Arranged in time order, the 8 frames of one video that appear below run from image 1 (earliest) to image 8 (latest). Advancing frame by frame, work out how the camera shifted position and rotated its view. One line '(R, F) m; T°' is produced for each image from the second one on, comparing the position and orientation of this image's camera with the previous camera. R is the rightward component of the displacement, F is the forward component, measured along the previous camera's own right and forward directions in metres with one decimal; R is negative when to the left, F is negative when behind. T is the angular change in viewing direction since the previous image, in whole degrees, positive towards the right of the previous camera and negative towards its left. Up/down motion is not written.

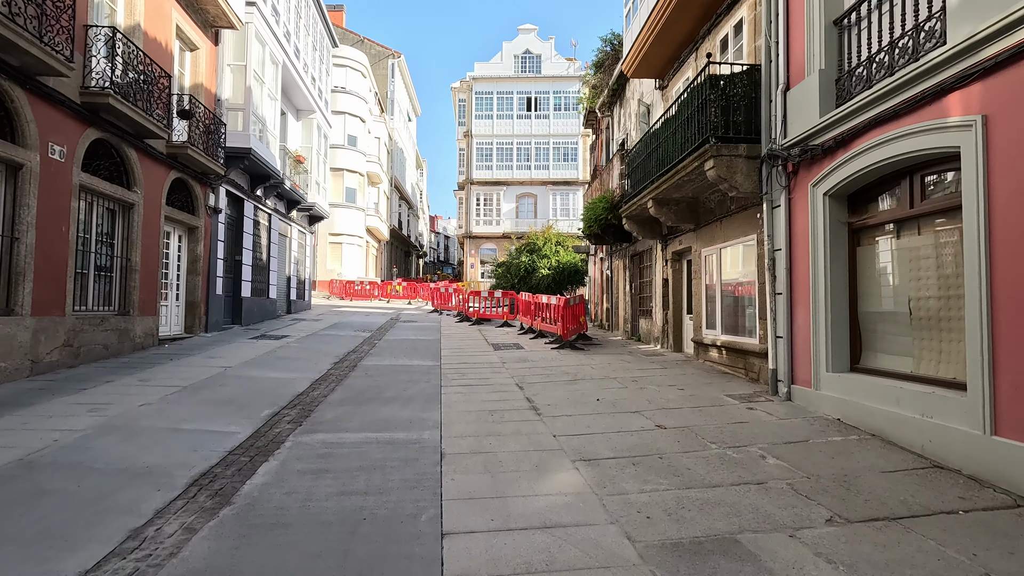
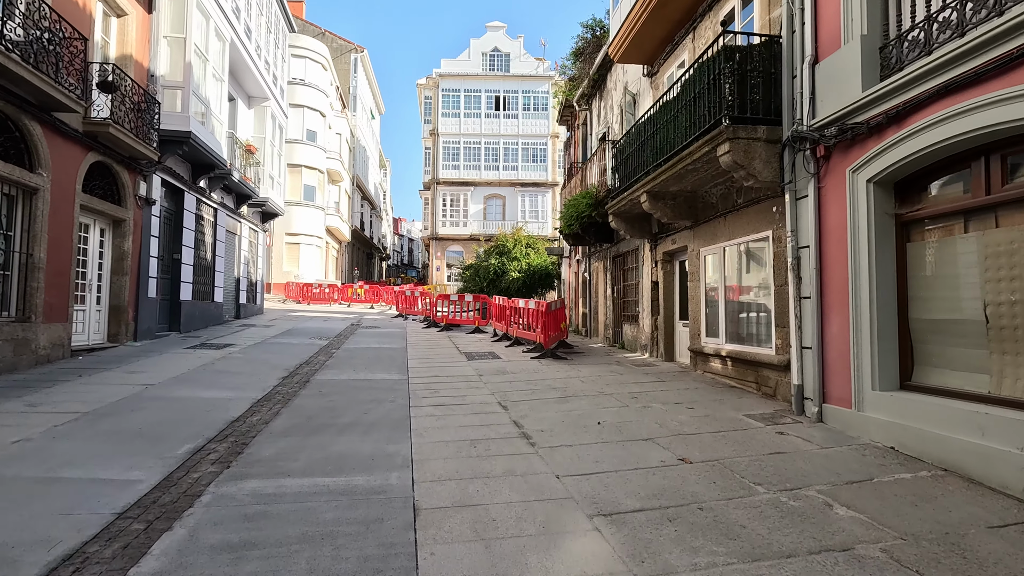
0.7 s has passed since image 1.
(-0.2, +1.1) m; +4°
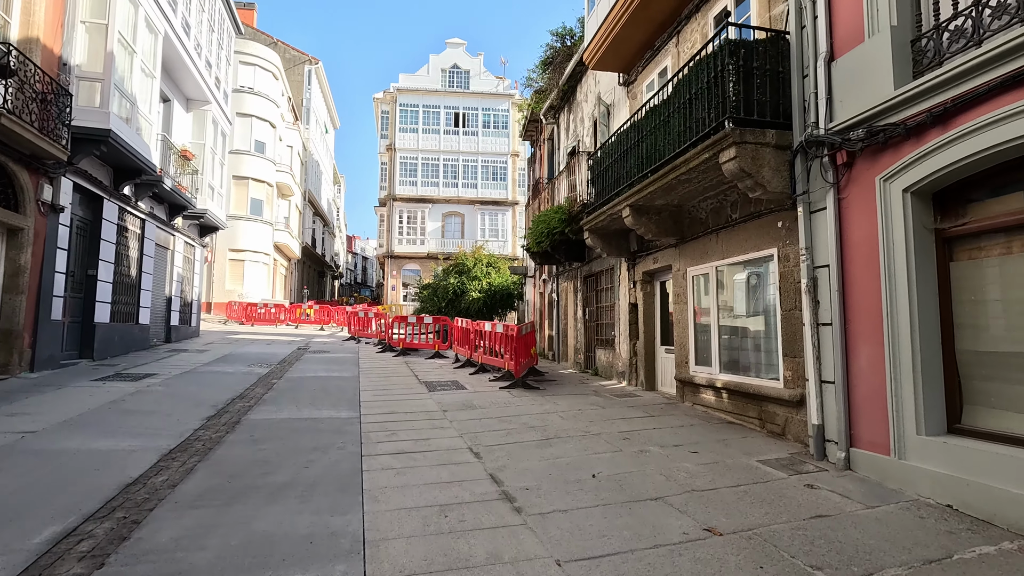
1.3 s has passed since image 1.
(-0.2, +0.9) m; +5°
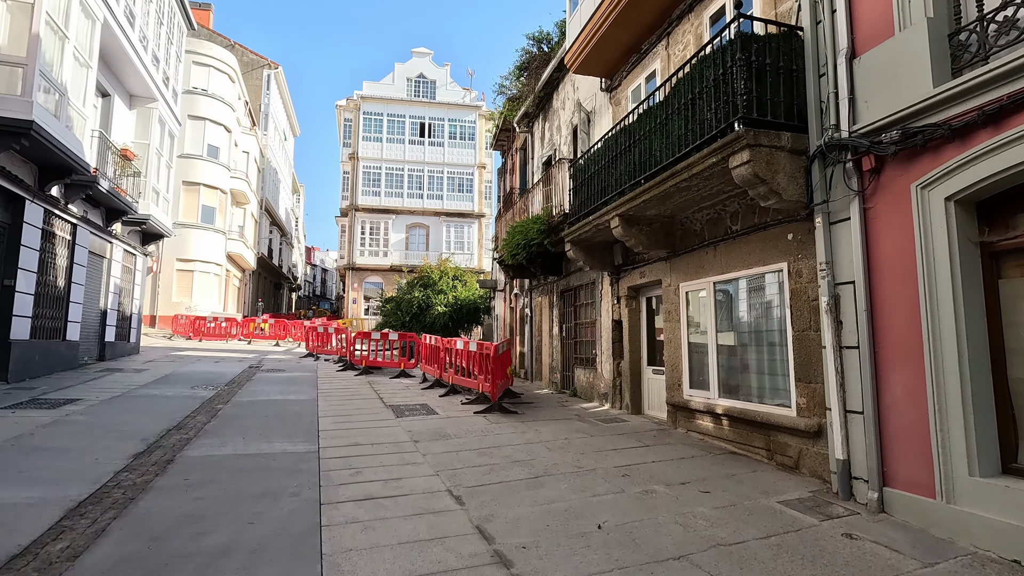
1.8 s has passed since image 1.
(-0.2, +0.7) m; +4°
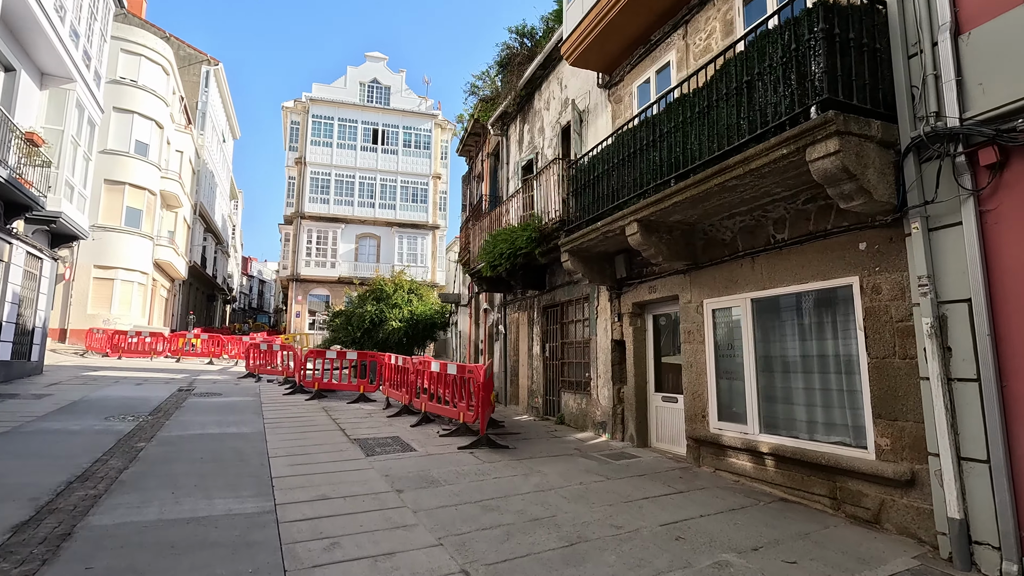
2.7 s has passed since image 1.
(-0.6, +1.1) m; +6°
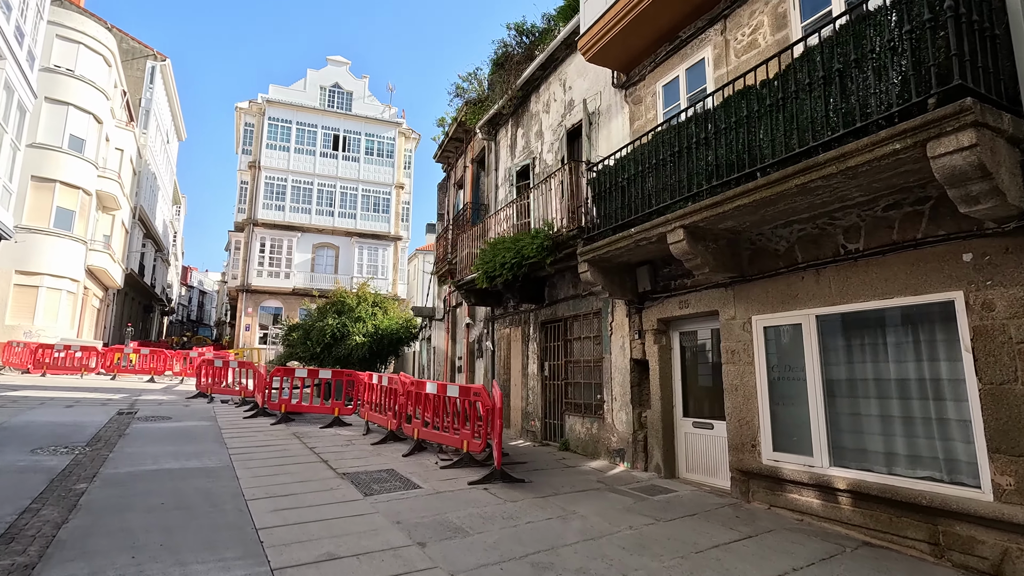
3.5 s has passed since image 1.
(-0.8, +0.8) m; +5°
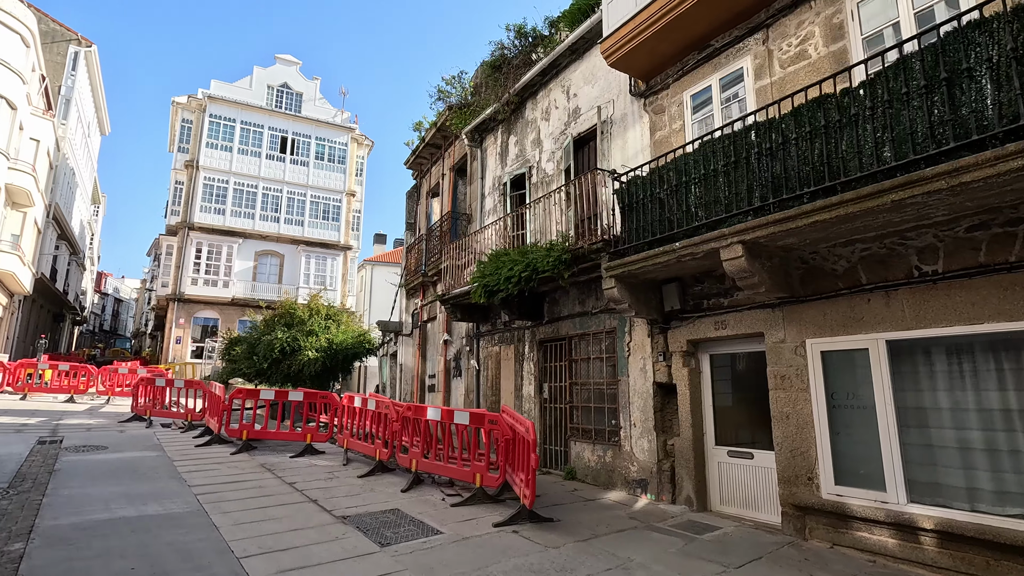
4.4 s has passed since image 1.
(-1.0, +0.7) m; +6°
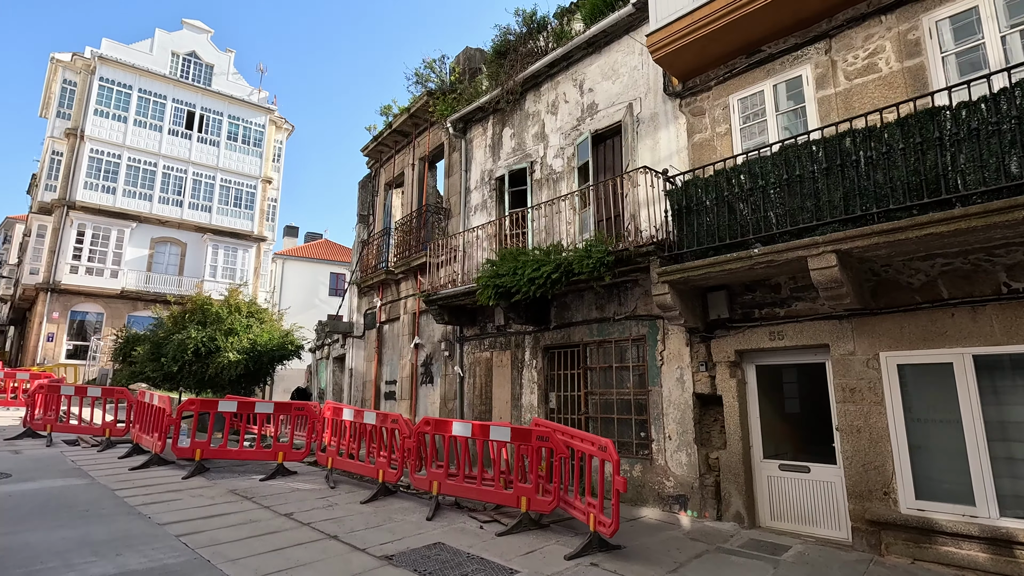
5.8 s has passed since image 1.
(-1.6, +0.8) m; +10°
